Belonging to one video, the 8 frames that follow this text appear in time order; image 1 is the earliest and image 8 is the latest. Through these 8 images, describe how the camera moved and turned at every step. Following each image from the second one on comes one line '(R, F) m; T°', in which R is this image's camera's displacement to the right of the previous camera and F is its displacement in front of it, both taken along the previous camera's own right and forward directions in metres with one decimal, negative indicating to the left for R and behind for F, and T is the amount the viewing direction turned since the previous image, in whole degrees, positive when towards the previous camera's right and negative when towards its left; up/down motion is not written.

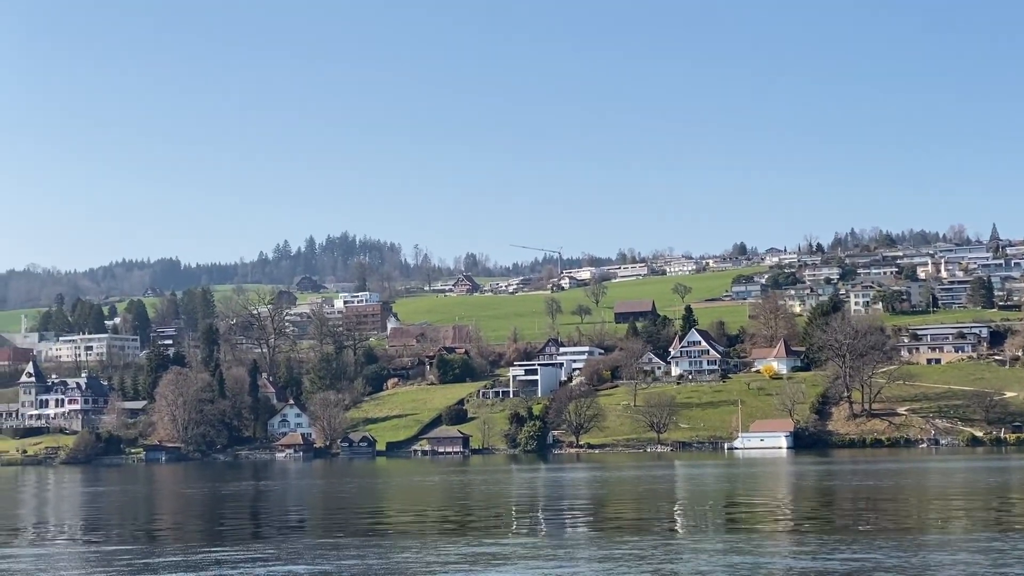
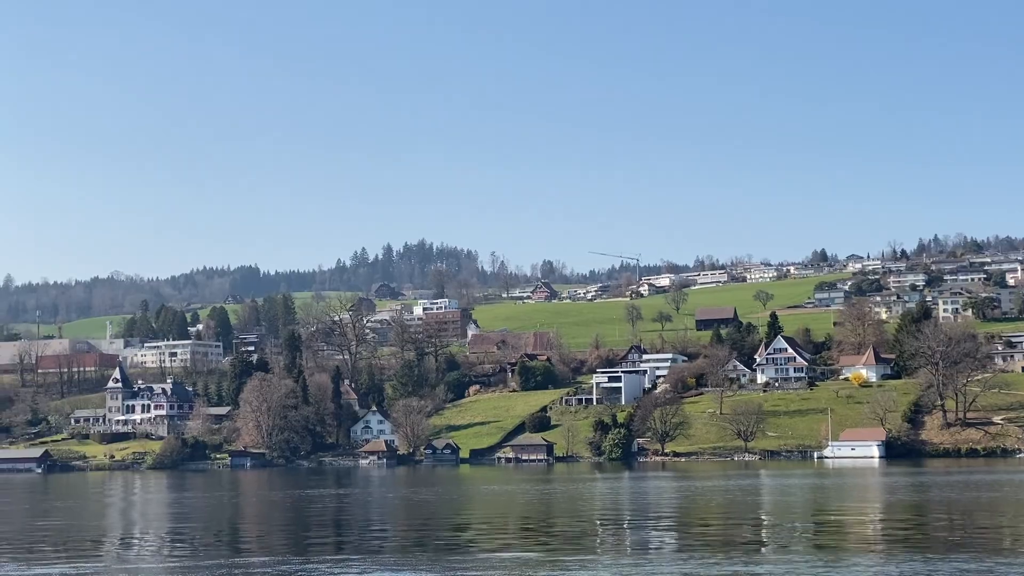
(-0.8, +0.7) m; -3°
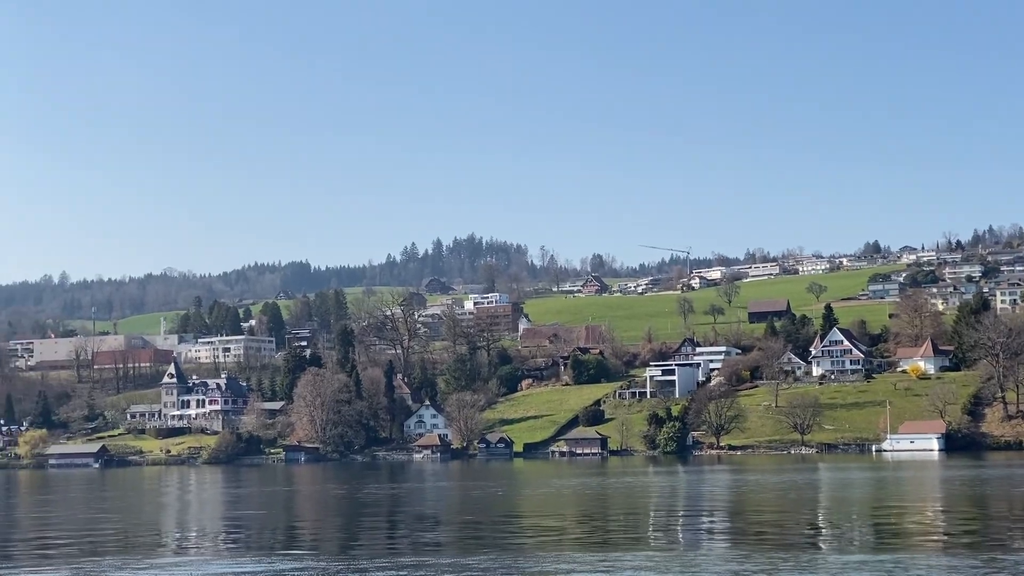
(-0.4, +0.4) m; -2°
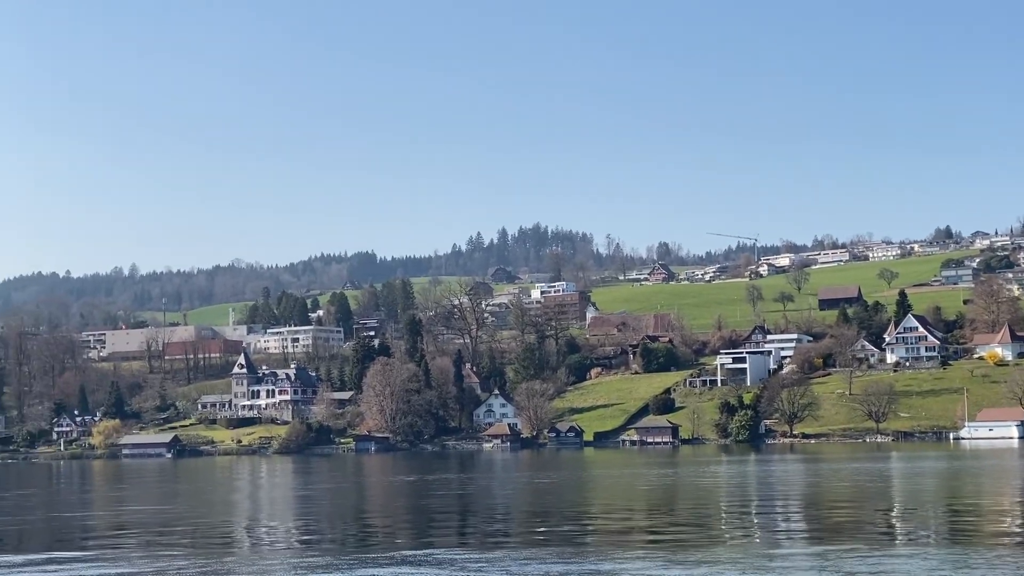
(-0.4, +0.6) m; -3°
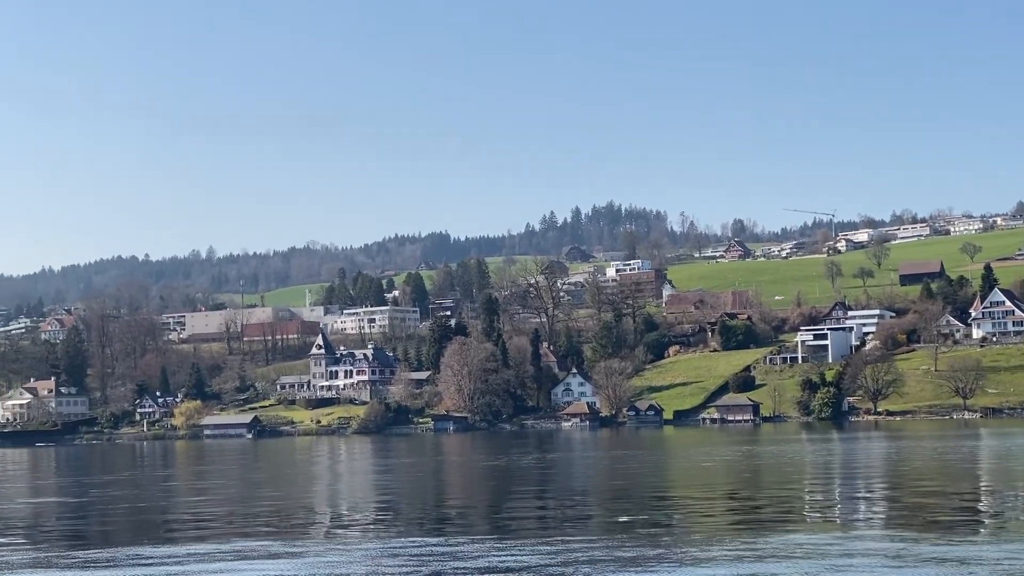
(-0.4, +0.6) m; -3°
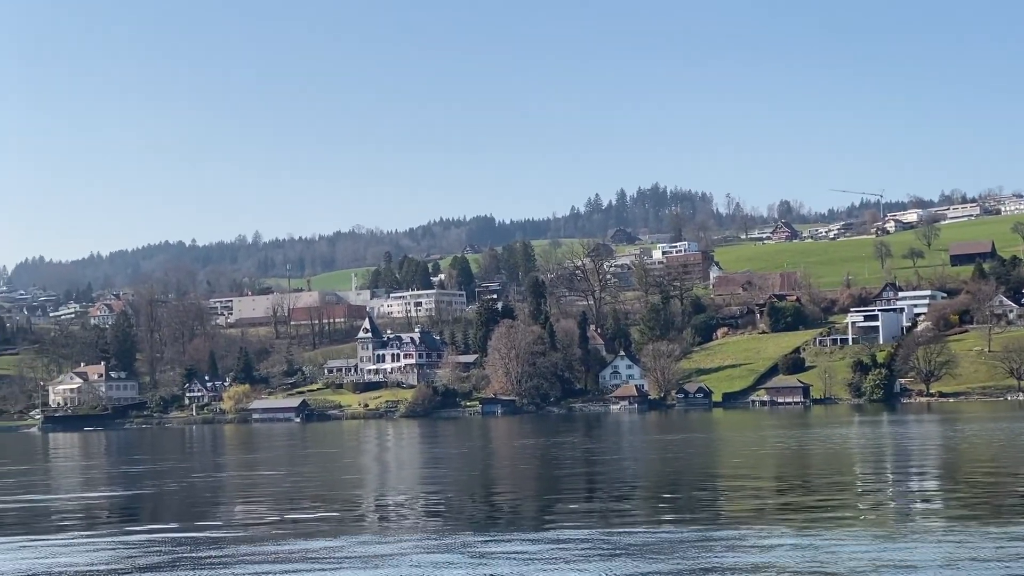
(-0.2, +0.4) m; -2°
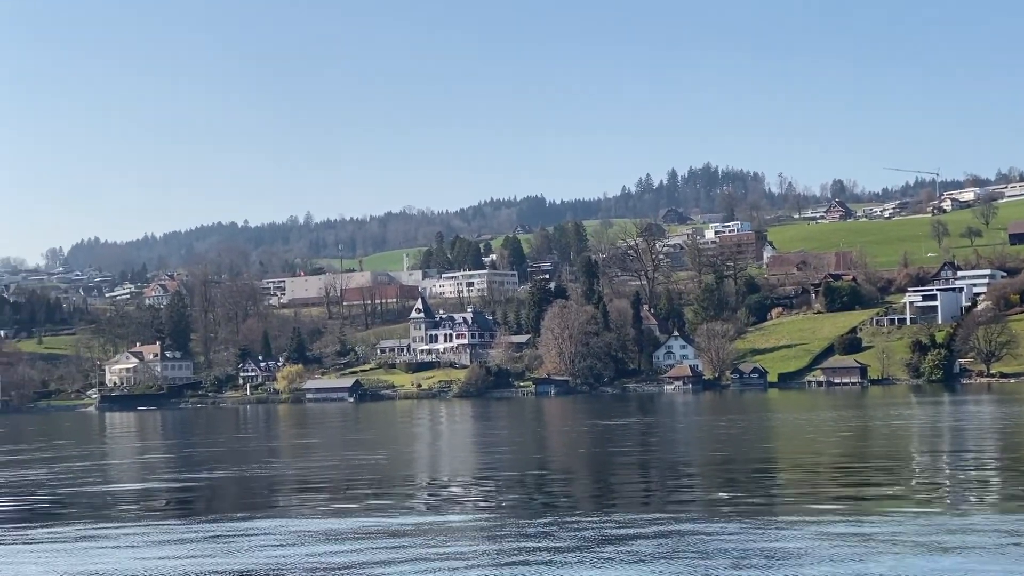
(-0.3, +0.5) m; -2°
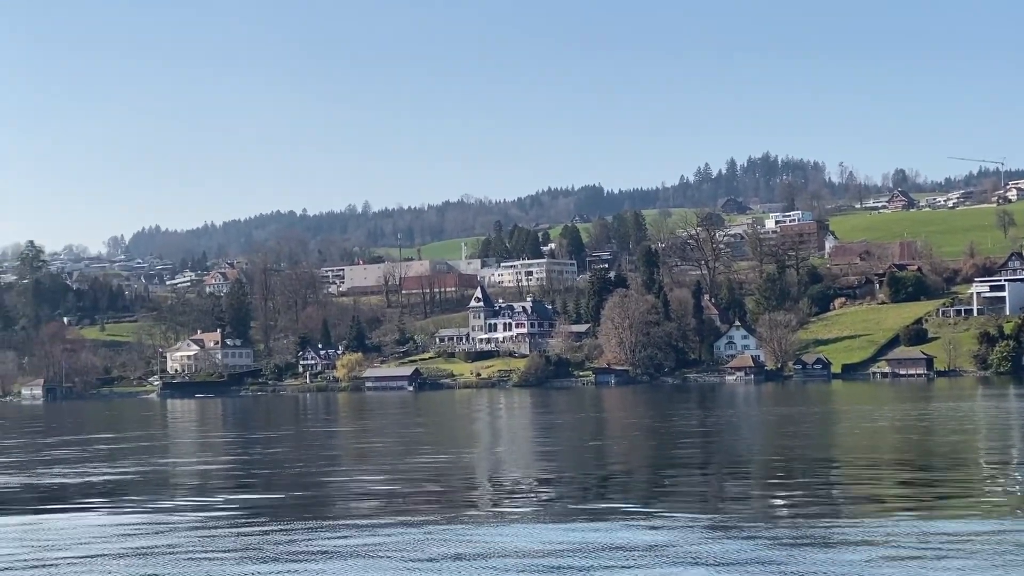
(-0.3, +0.6) m; -2°
